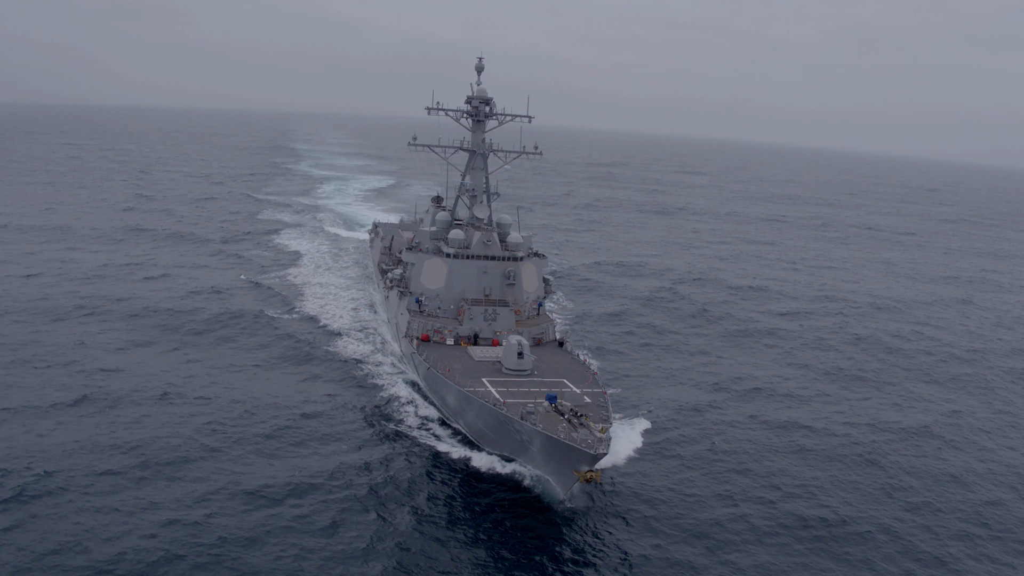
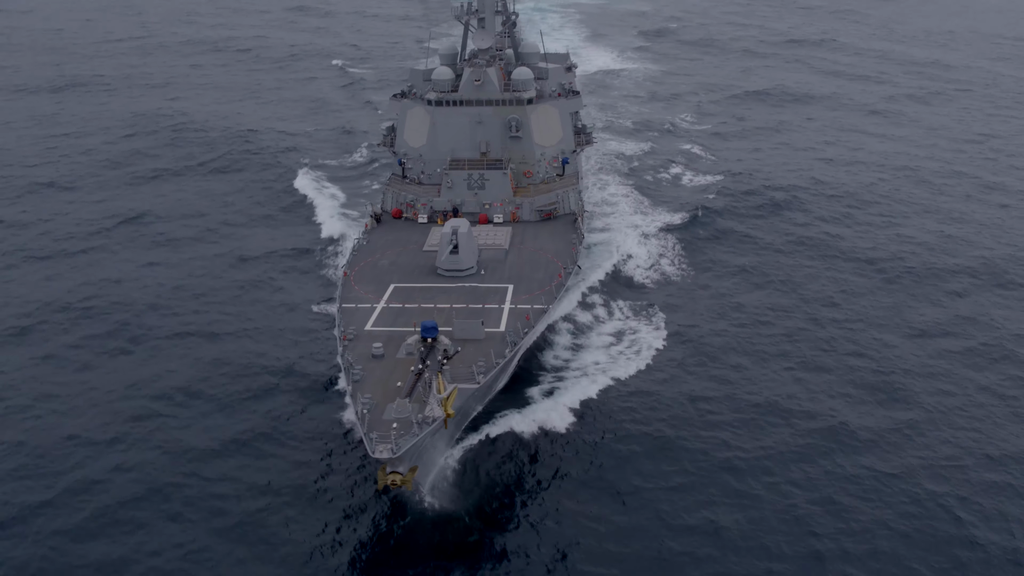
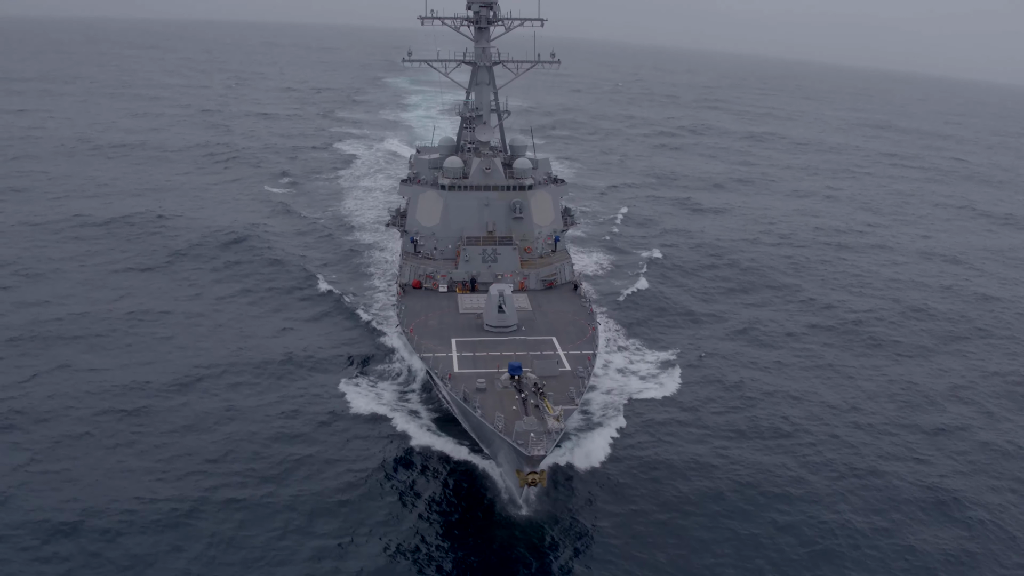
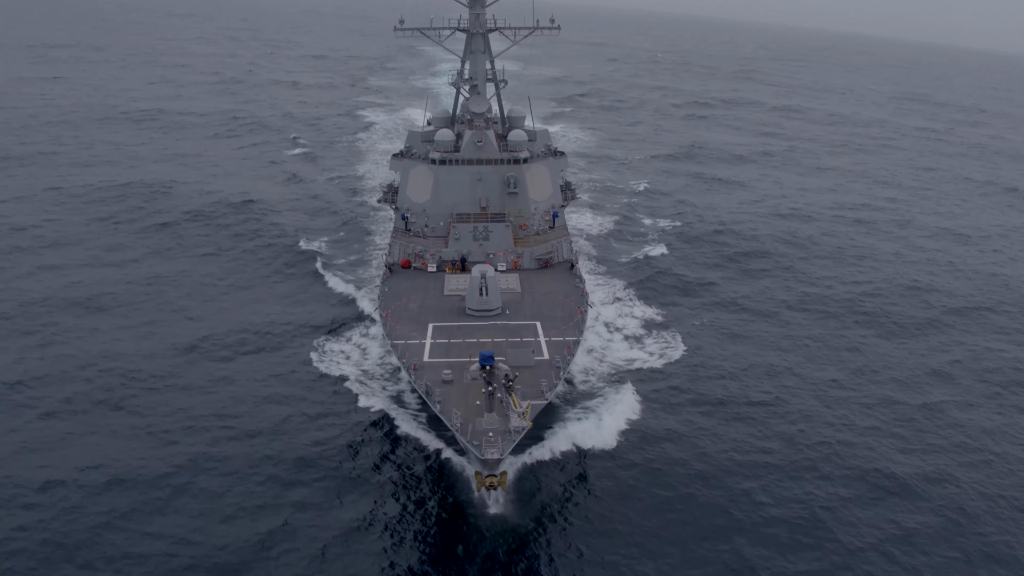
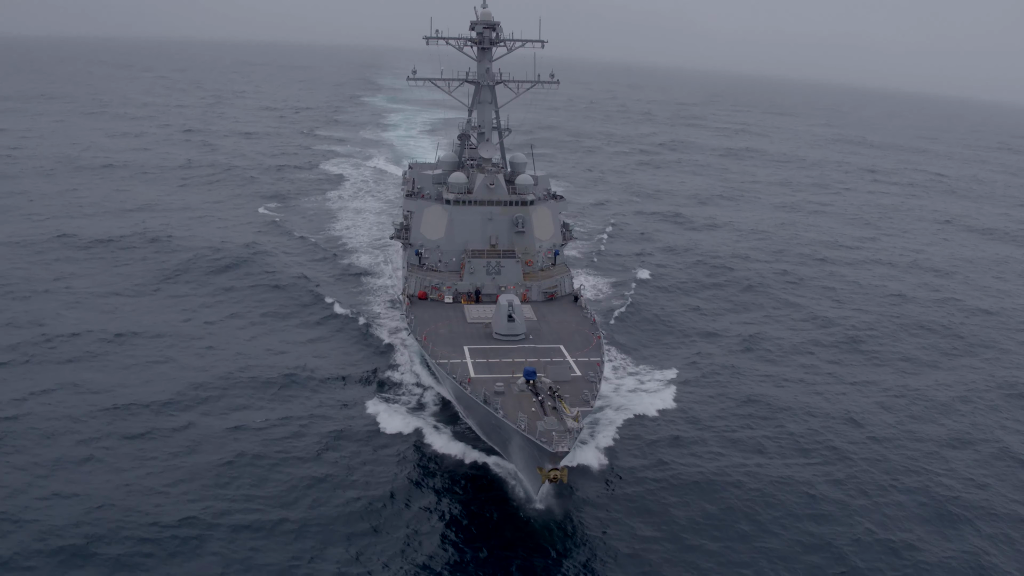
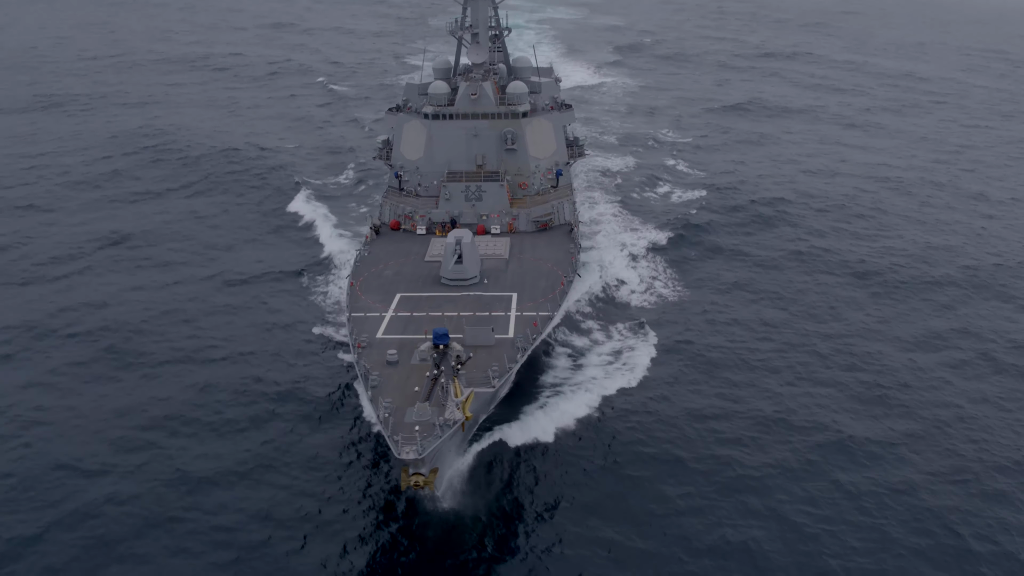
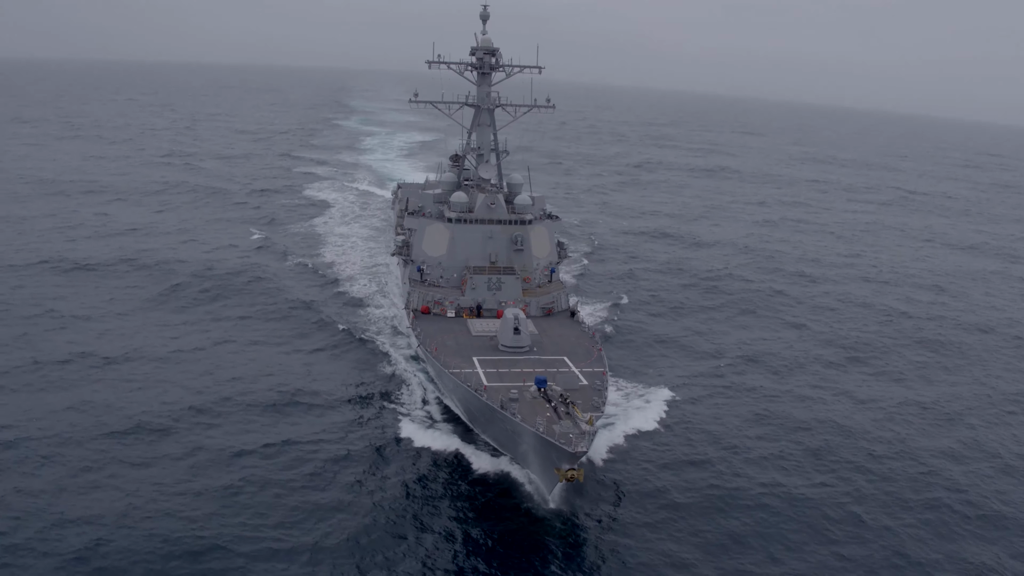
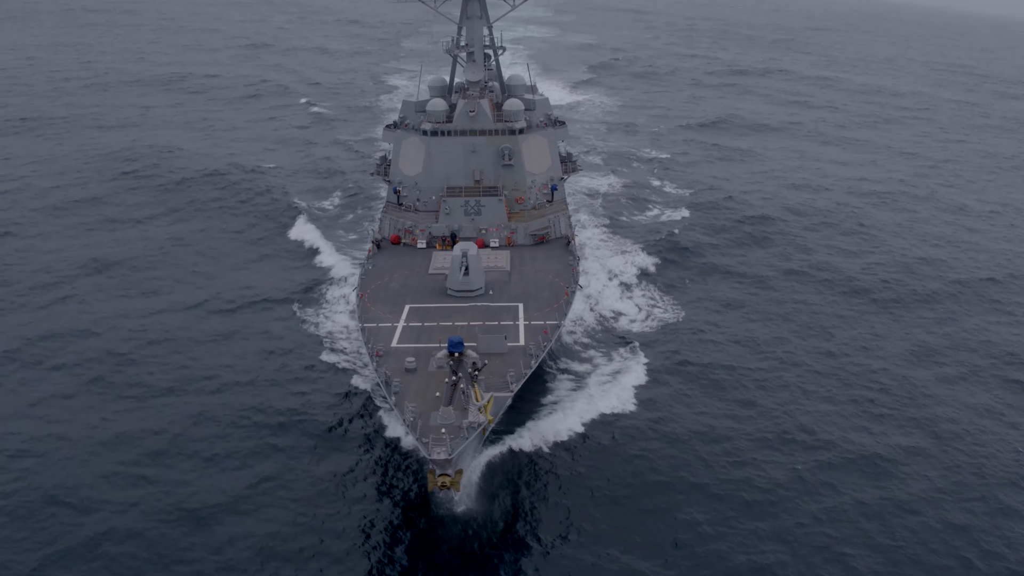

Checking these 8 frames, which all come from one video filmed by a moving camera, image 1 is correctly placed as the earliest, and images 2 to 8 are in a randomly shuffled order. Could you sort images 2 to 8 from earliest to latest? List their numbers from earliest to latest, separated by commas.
7, 5, 3, 4, 8, 6, 2
